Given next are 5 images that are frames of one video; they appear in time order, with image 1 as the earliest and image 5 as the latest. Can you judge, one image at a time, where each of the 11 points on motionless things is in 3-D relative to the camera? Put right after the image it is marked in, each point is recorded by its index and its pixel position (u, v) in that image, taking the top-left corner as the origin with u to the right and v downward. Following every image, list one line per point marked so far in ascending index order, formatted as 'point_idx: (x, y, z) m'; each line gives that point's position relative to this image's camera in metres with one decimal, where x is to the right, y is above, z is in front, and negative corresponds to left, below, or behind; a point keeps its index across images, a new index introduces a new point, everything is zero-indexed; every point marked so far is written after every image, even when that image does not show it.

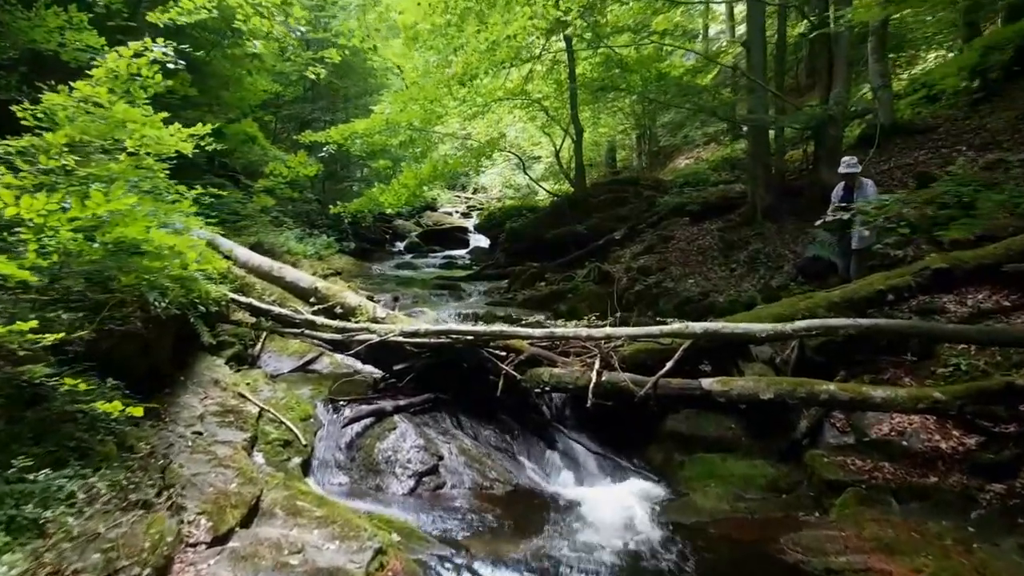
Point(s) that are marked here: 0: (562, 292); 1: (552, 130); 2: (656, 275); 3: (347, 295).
0: (+0.7, -0.1, +11.7) m
1: (+0.9, +3.7, +18.9) m
2: (+1.9, +0.2, +10.7) m
3: (-1.6, -0.1, +8.0) m
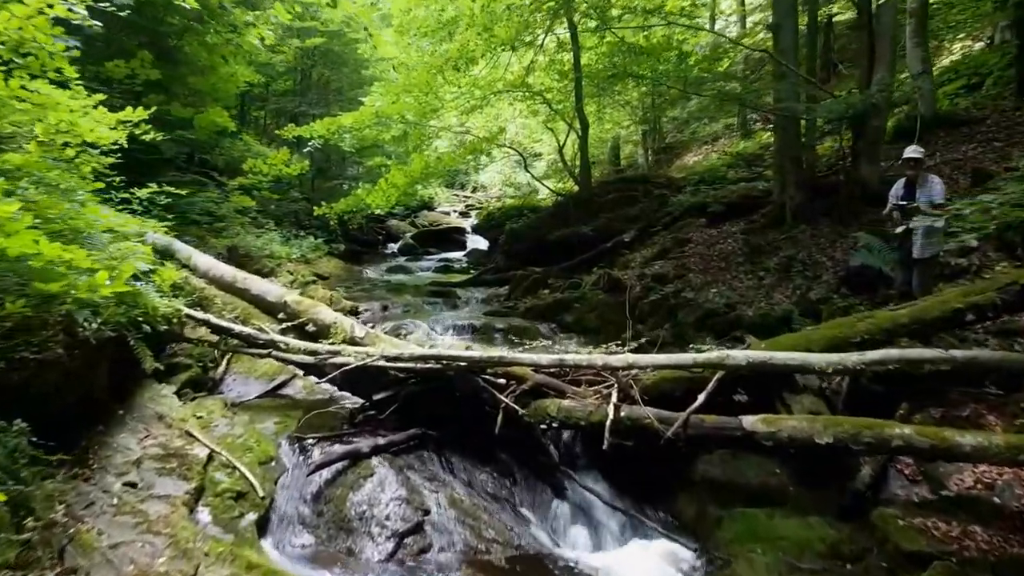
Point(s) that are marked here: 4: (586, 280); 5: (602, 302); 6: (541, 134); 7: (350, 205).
0: (+0.7, -0.2, +10.6) m
1: (+1.0, +3.6, +17.8) m
2: (+1.9, 0.0, +9.6) m
3: (-1.6, -0.2, +6.9) m
4: (+1.0, +0.1, +11.3) m
5: (+1.1, -0.2, +10.1) m
6: (+0.6, +3.4, +18.6) m
7: (-2.8, +1.4, +14.0) m
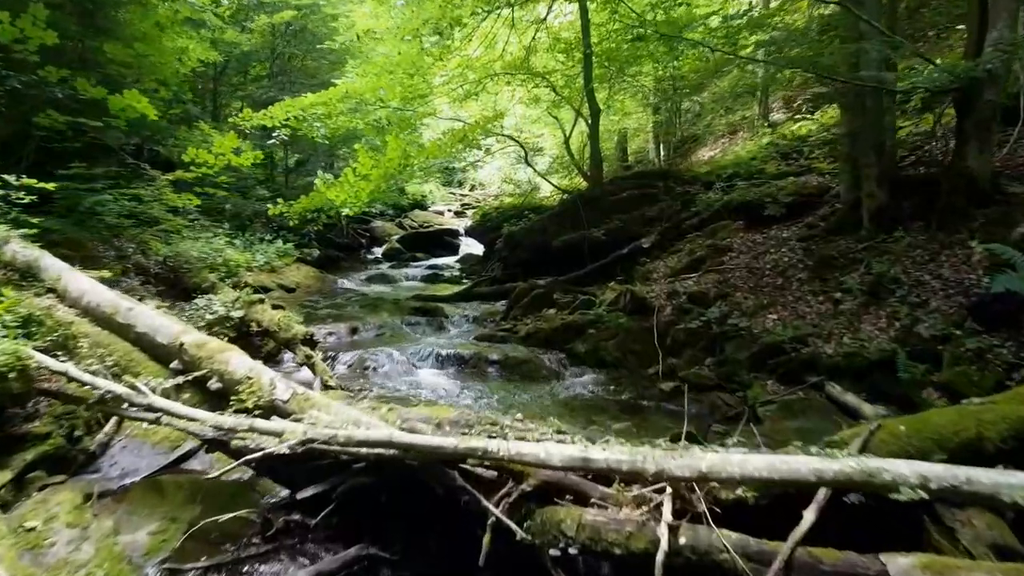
0: (+0.7, -0.4, +8.5) m
1: (+0.9, +3.4, +15.7) m
2: (+1.9, -0.2, +7.5) m
3: (-1.6, -0.4, +4.8) m
4: (+1.0, -0.1, +9.2) m
5: (+1.1, -0.4, +8.0) m
6: (+0.6, +3.2, +16.5) m
7: (-2.8, +1.2, +11.8) m
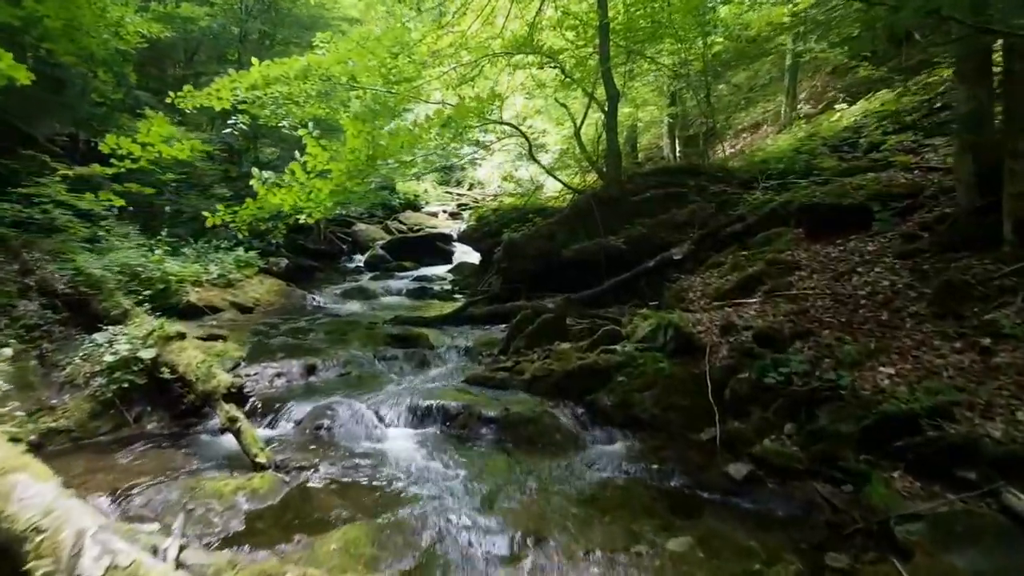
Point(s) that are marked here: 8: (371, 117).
0: (+0.7, -0.6, +6.4) m
1: (+1.0, +3.1, +13.6) m
2: (+1.9, -0.4, +5.4) m
3: (-1.6, -0.7, +2.7) m
4: (+1.0, -0.3, +7.1) m
5: (+1.1, -0.6, +6.0) m
6: (+0.7, +3.0, +14.4) m
7: (-2.8, +1.0, +9.8) m
8: (-1.7, +2.1, +10.1) m
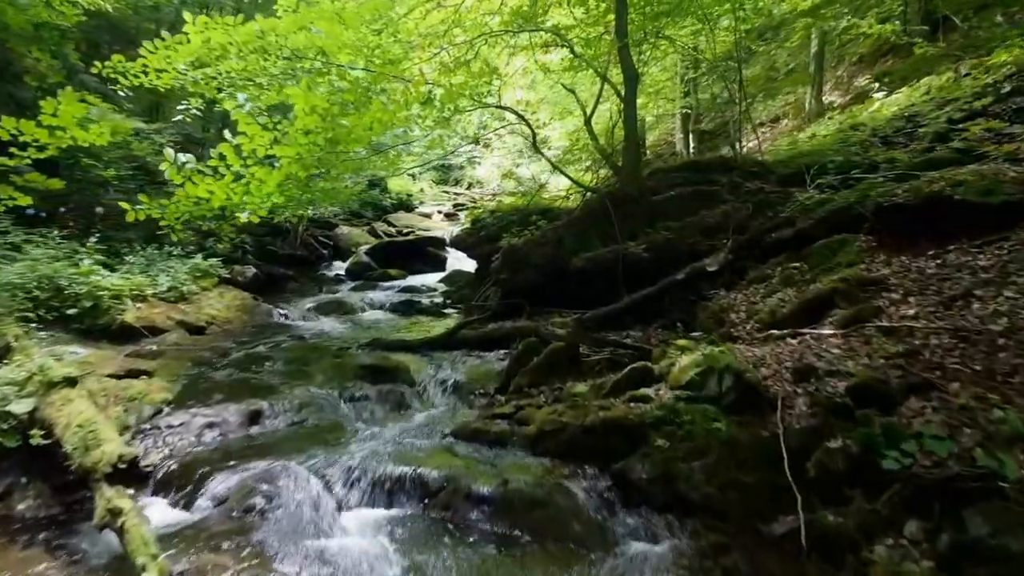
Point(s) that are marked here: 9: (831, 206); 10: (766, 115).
0: (+0.7, -0.8, +4.8) m
1: (+1.0, +3.0, +12.0) m
2: (+1.9, -0.6, +3.8) m
3: (-1.6, -0.8, +1.1) m
4: (+1.0, -0.5, +5.5) m
5: (+1.1, -0.8, +4.4) m
6: (+0.7, +2.8, +12.8) m
7: (-2.8, +0.8, +8.2) m
8: (-1.6, +1.9, +8.5) m
9: (+2.7, +0.7, +7.1) m
10: (+4.8, +3.3, +15.5) m
